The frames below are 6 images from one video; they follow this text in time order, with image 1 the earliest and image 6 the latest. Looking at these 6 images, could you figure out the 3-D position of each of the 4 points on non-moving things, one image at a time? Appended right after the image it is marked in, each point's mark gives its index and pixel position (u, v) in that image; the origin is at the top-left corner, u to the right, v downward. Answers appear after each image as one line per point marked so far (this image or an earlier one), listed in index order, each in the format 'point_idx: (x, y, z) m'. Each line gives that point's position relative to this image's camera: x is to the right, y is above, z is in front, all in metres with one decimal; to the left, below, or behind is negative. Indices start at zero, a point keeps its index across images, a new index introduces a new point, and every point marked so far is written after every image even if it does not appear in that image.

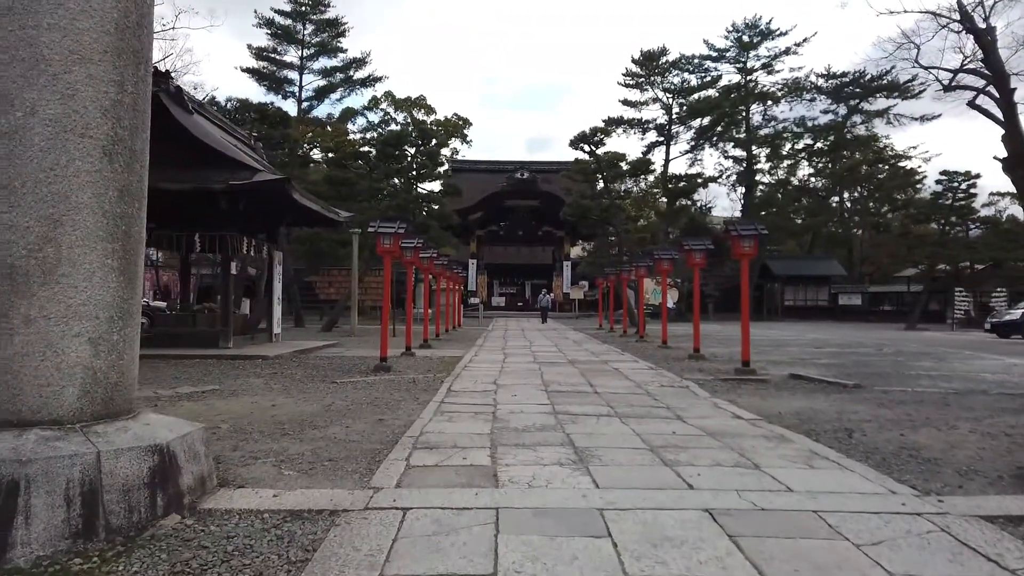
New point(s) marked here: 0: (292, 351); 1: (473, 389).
0: (-3.7, -1.1, +12.5) m
1: (-0.4, -1.1, +8.3) m
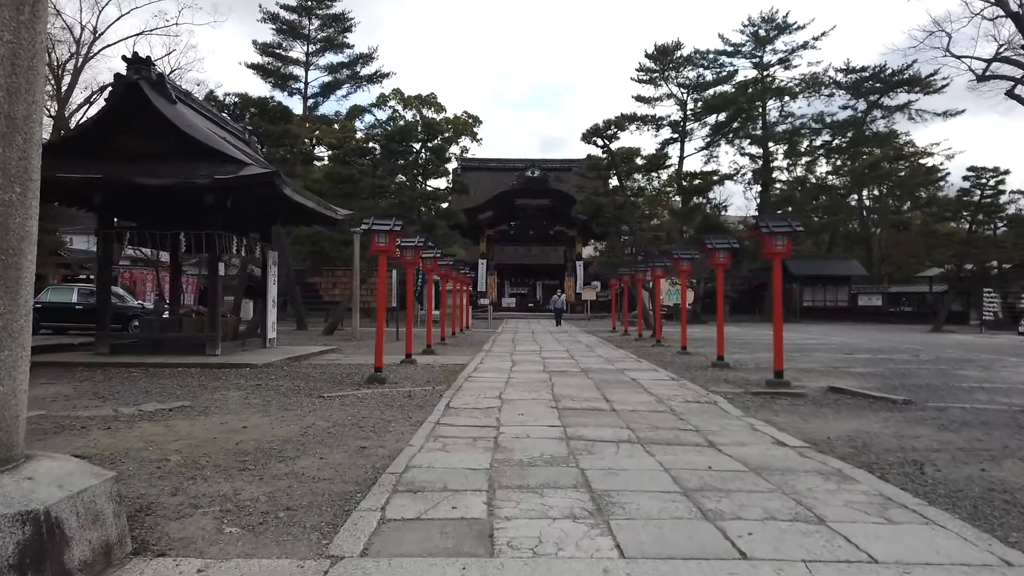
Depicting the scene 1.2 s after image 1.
0: (-3.6, -1.1, +11.6) m
1: (-0.4, -1.2, +7.4) m
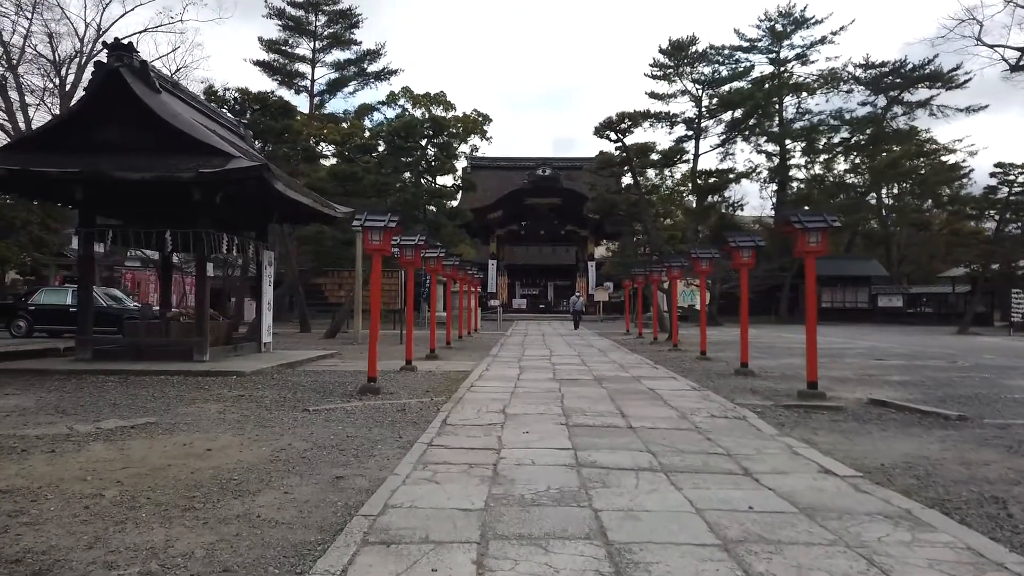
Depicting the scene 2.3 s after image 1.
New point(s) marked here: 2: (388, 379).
0: (-3.5, -1.1, +10.9) m
1: (-0.3, -1.2, +6.6) m
2: (-1.6, -1.2, +9.5) m
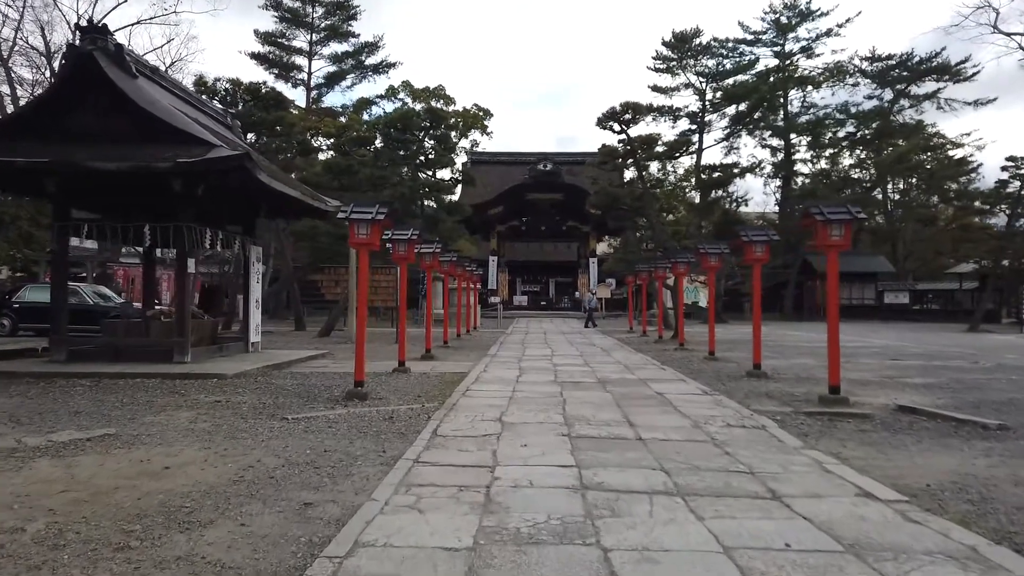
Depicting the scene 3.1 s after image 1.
0: (-3.5, -1.1, +10.3) m
1: (-0.4, -1.2, +6.0) m
2: (-1.6, -1.1, +8.9) m
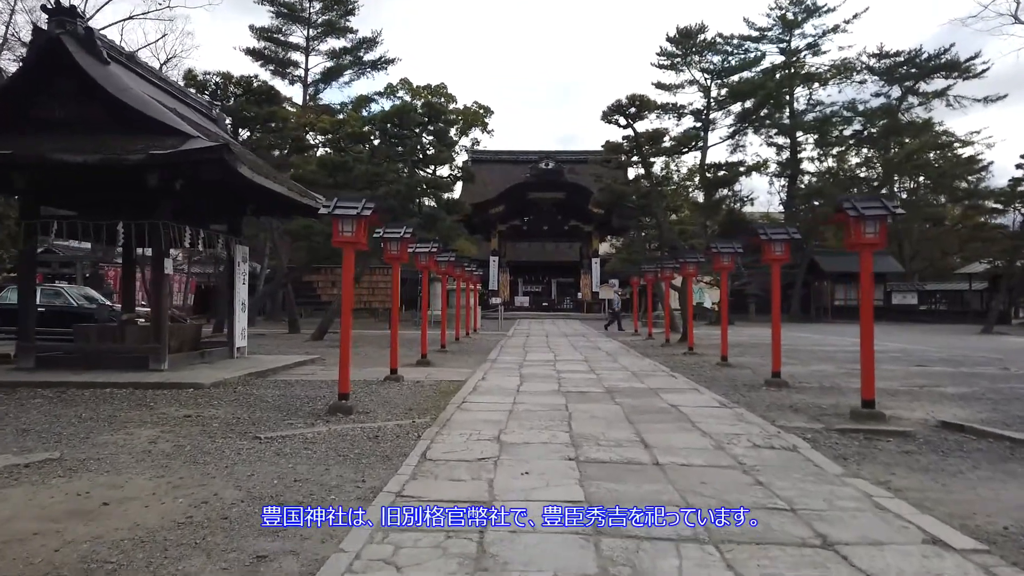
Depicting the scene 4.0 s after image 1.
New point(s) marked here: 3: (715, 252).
0: (-3.5, -1.1, +9.6) m
1: (-0.4, -1.2, +5.3) m
2: (-1.6, -1.2, +8.2) m
3: (+3.6, +0.7, +13.1) m
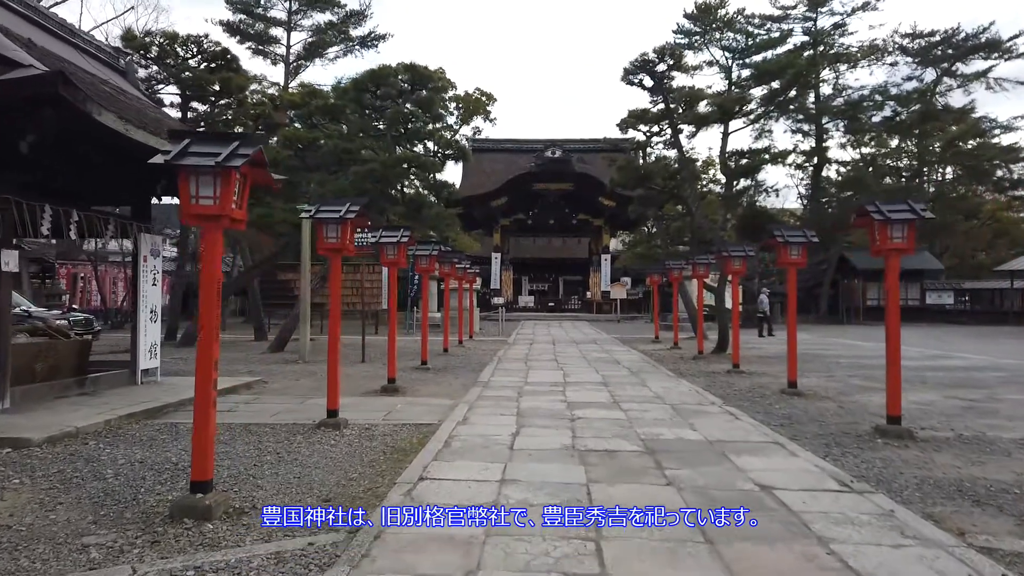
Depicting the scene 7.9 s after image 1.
0: (-3.5, -1.2, +6.6) m
1: (-0.5, -1.2, +2.4) m
2: (-1.7, -1.2, +5.2) m
3: (+3.5, +0.6, +10.0) m
